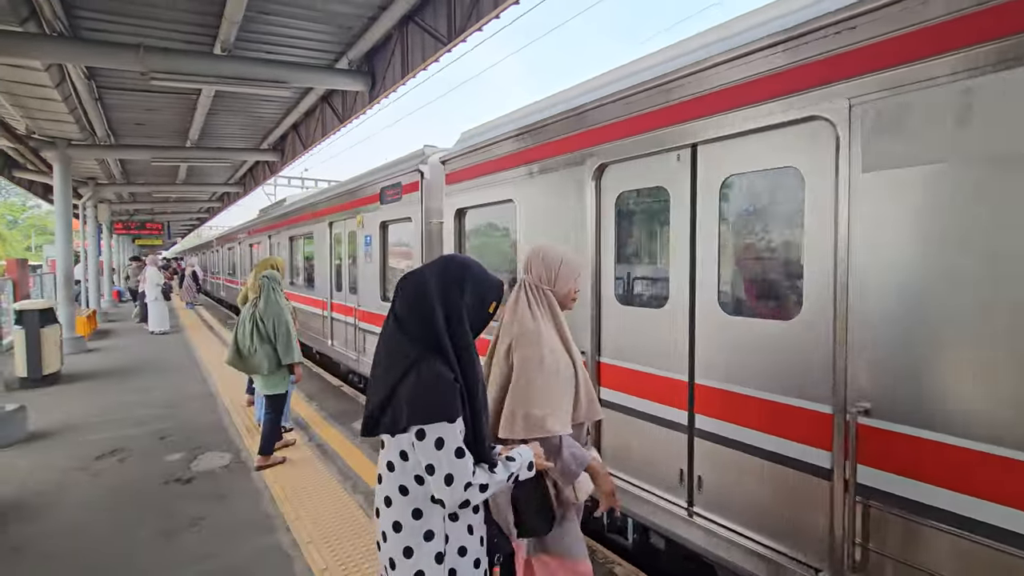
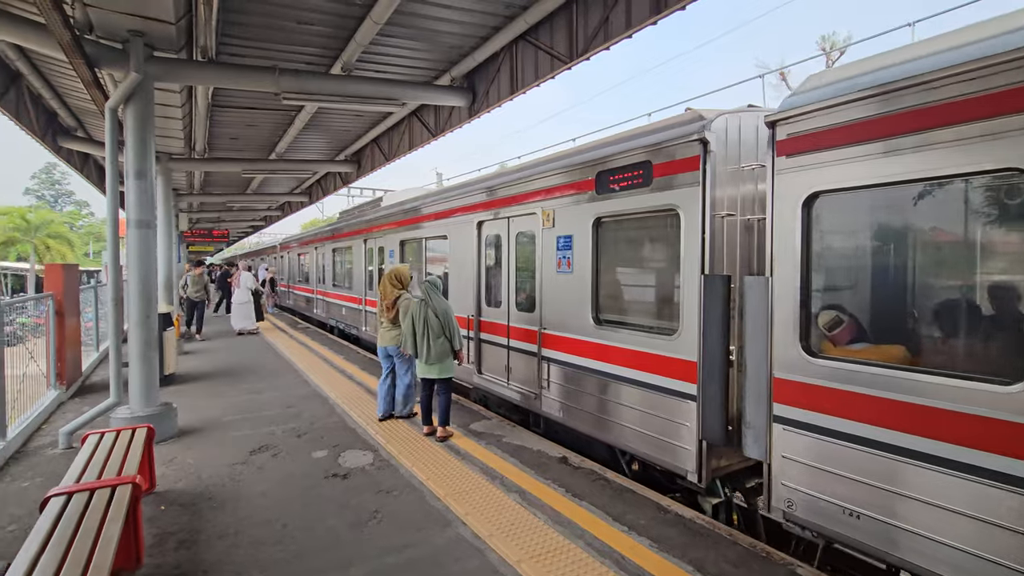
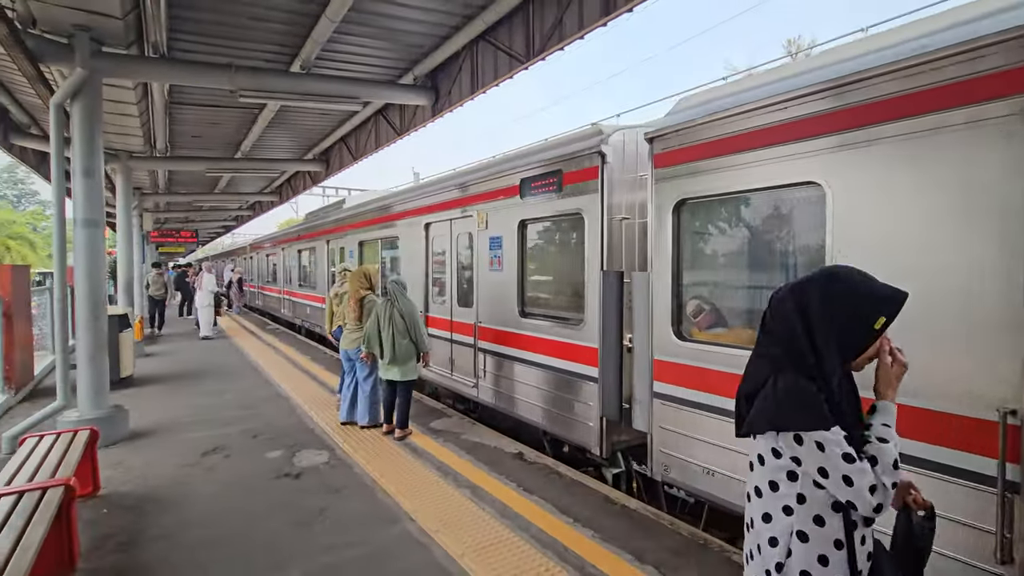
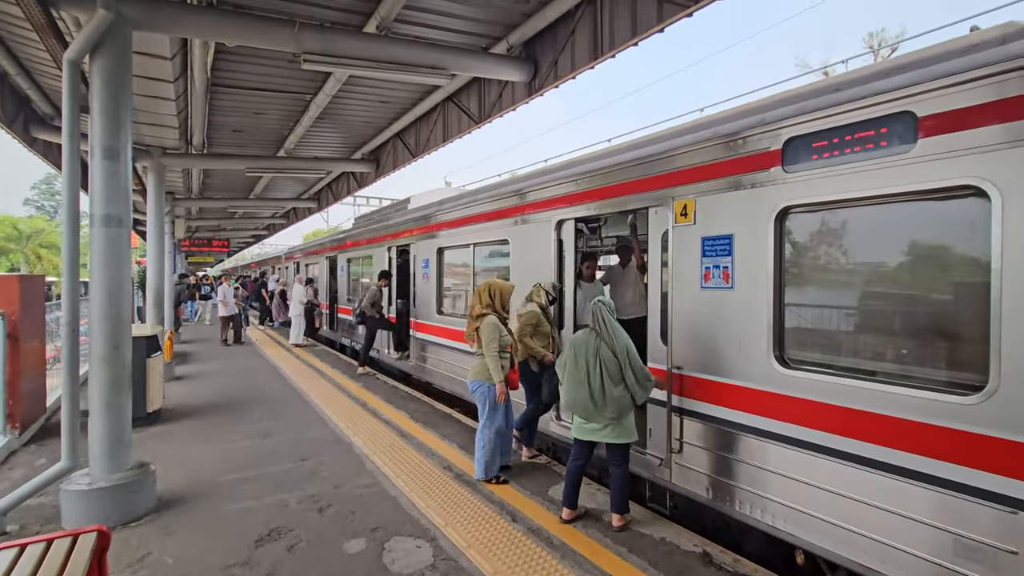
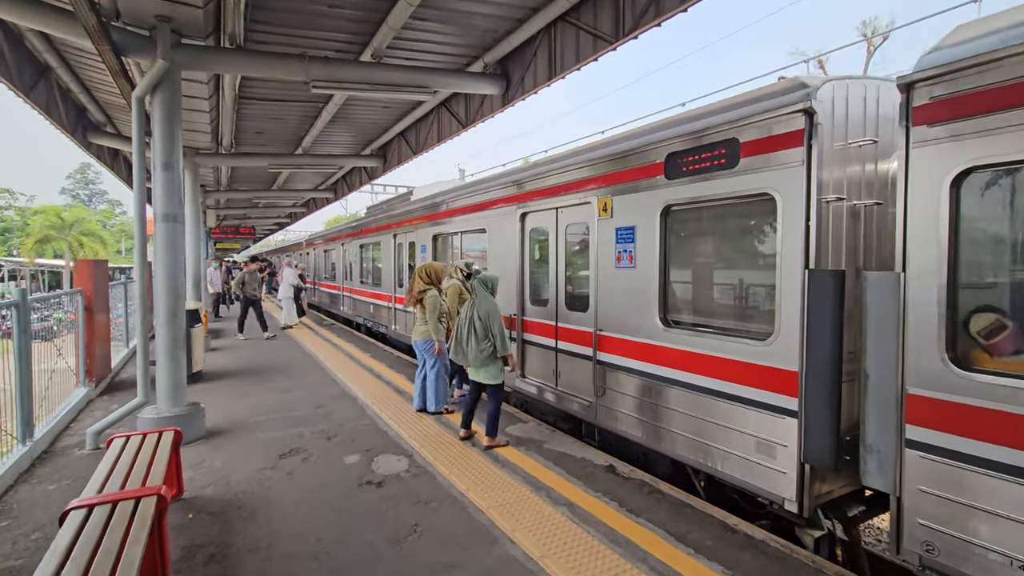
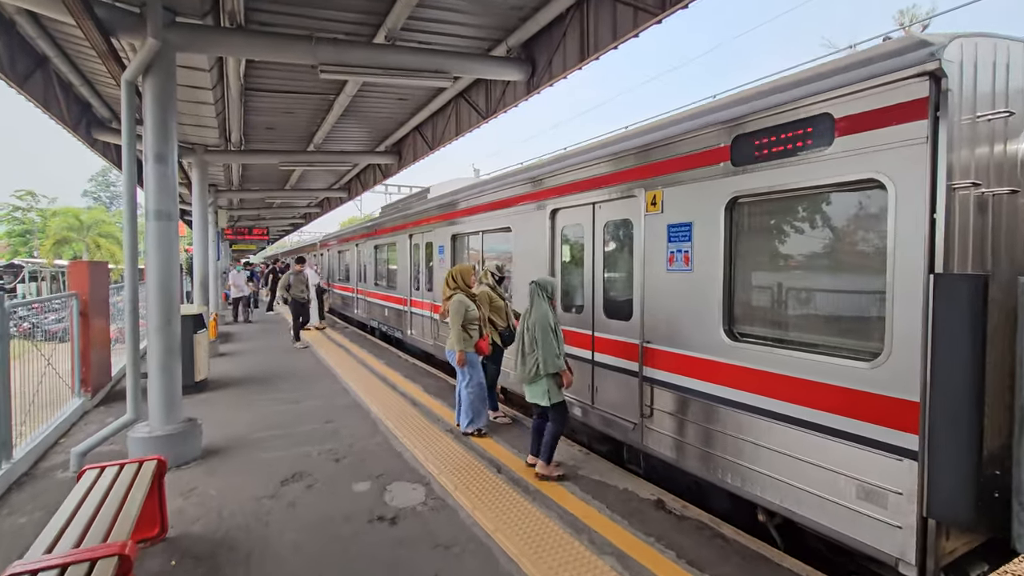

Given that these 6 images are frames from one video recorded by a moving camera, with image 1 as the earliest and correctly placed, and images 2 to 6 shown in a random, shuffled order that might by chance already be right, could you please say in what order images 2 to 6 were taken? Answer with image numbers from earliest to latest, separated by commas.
3, 2, 5, 6, 4
